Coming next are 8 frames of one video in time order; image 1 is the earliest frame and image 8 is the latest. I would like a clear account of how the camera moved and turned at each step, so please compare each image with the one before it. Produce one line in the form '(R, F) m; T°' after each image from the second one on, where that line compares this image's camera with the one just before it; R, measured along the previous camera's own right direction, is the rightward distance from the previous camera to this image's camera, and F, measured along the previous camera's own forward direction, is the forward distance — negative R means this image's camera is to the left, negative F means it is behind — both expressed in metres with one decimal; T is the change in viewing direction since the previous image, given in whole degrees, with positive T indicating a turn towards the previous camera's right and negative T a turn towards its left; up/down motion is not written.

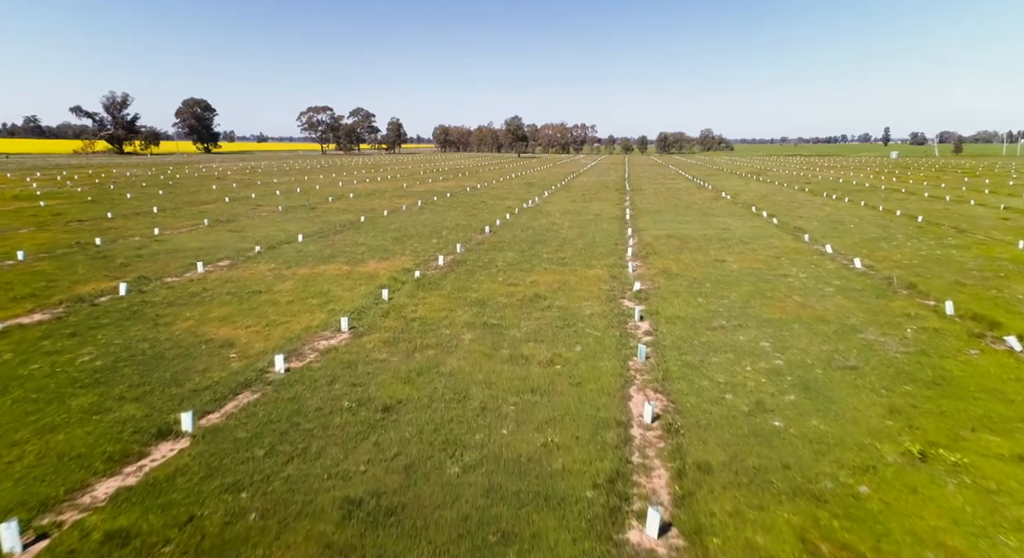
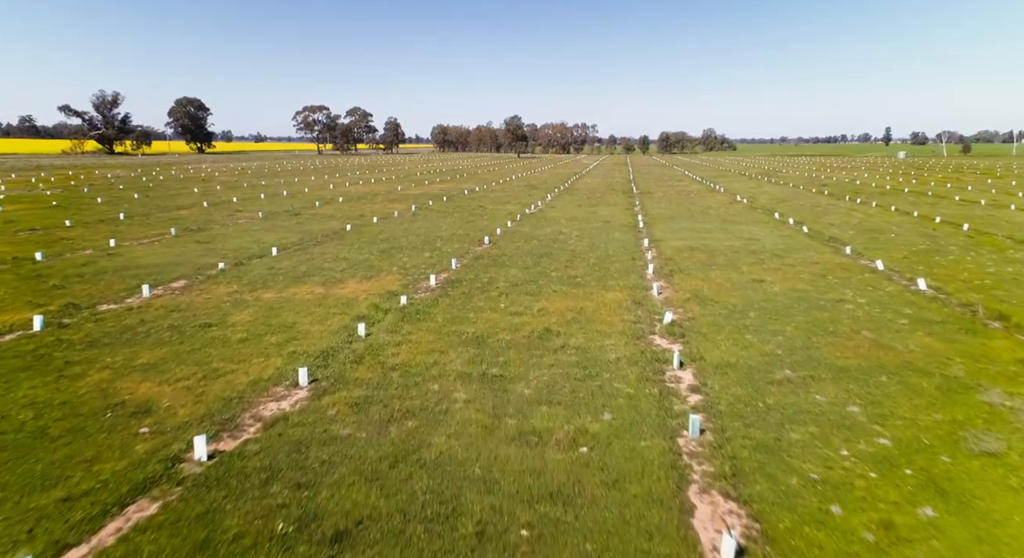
(-0.1, +2.6) m; 0°
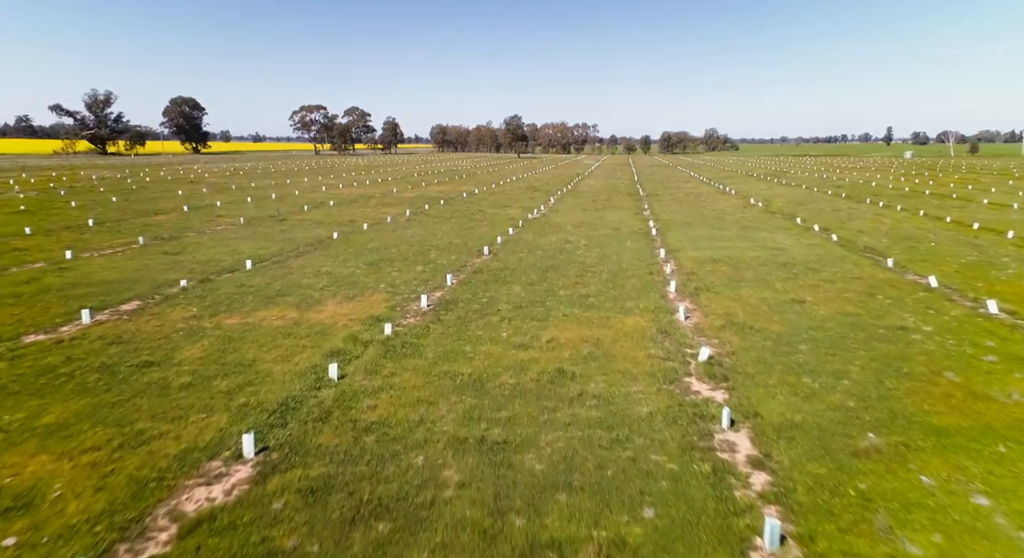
(-0.1, +2.1) m; 0°
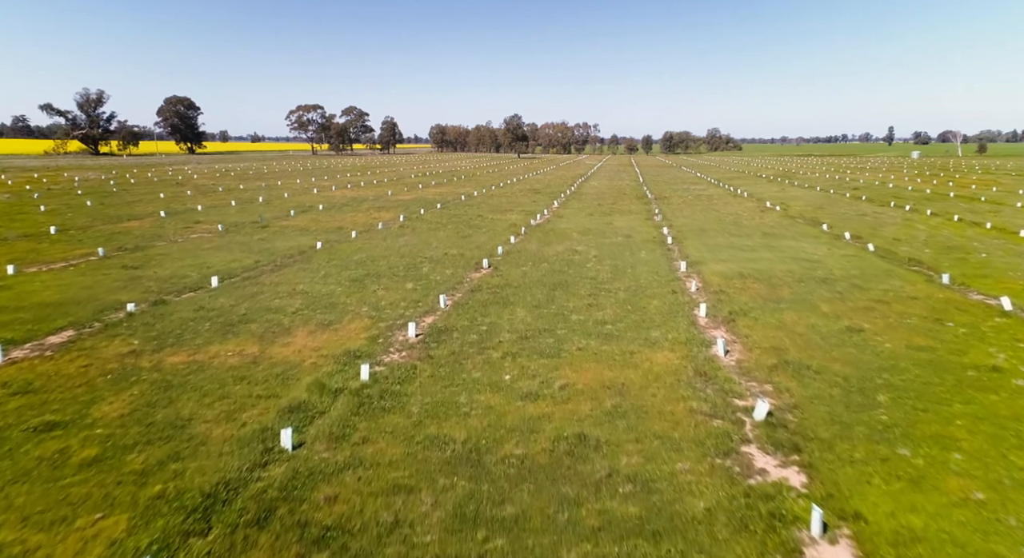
(-0.1, +2.2) m; 0°
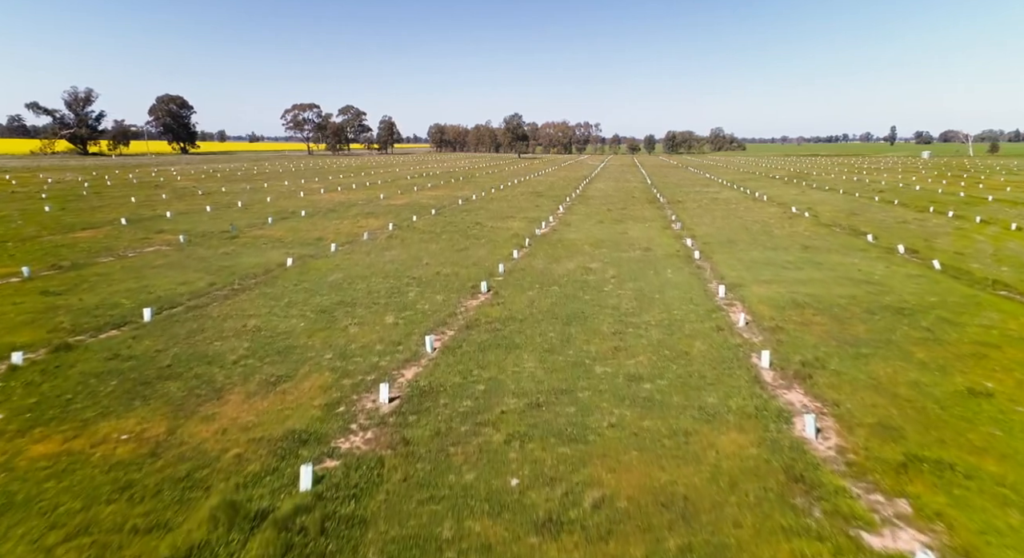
(-0.1, +3.1) m; 0°
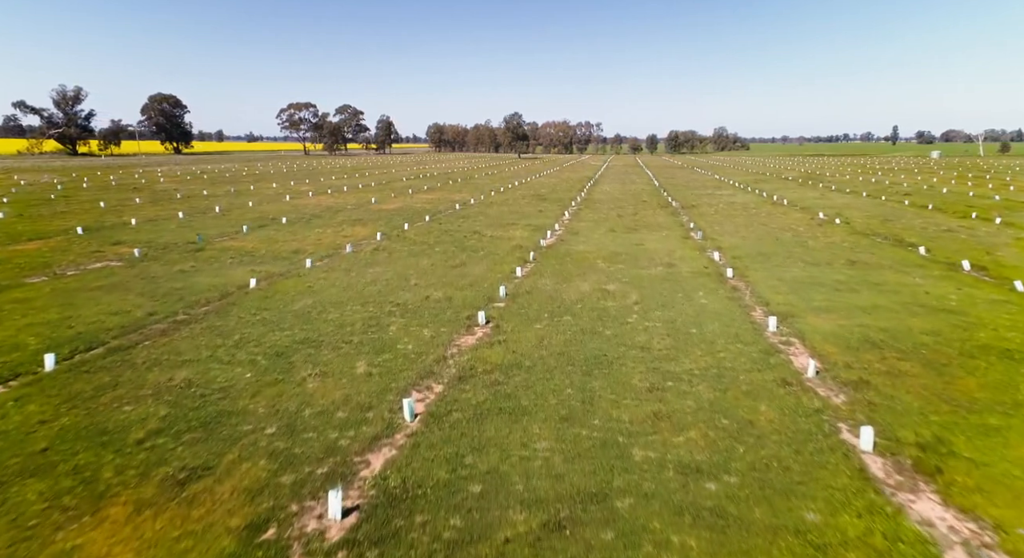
(-0.1, +2.8) m; 0°
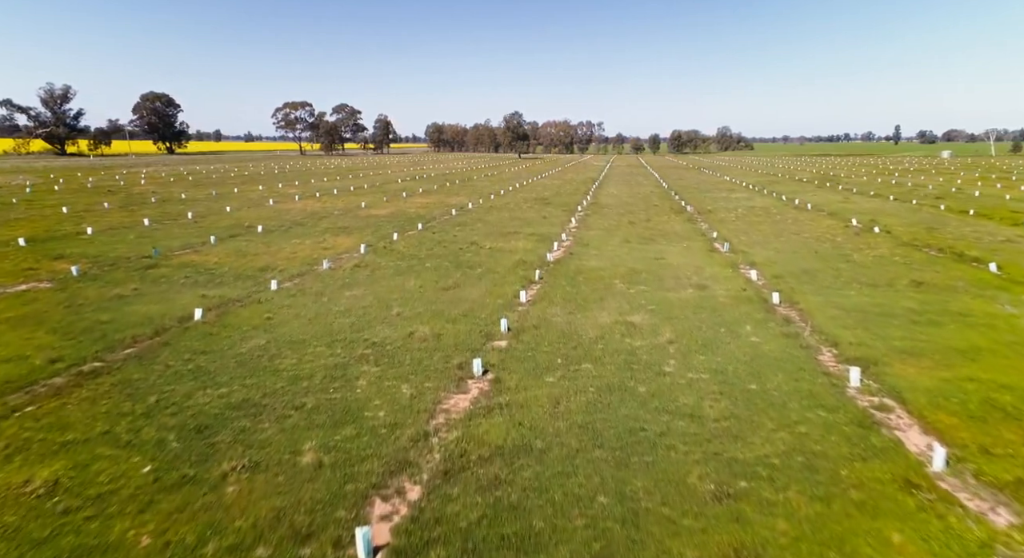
(-0.1, +2.8) m; 0°
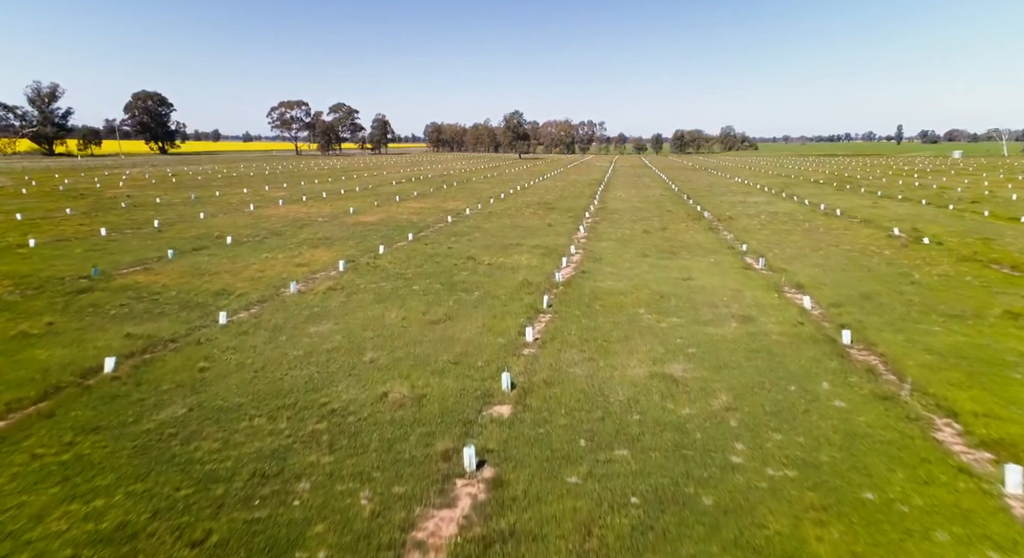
(-0.1, +2.9) m; 0°
